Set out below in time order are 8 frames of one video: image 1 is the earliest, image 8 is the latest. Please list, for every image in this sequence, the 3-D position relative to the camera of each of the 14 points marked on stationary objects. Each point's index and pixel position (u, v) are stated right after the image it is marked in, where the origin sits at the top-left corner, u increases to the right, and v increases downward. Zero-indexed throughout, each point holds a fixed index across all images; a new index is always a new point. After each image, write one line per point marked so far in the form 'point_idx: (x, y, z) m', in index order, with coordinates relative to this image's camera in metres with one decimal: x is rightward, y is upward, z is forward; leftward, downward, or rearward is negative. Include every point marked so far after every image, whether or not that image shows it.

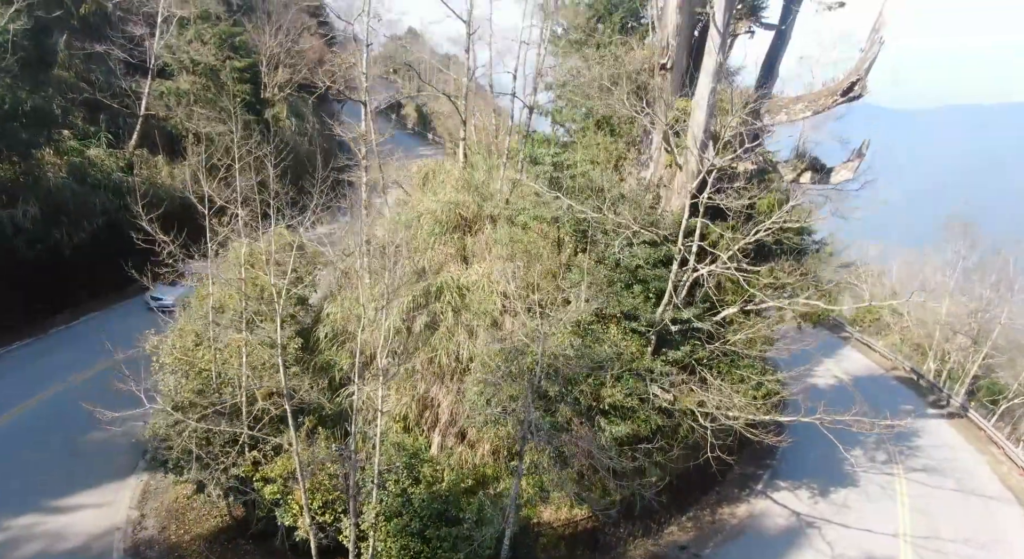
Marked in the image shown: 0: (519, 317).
0: (+0.1, -0.5, +11.0) m
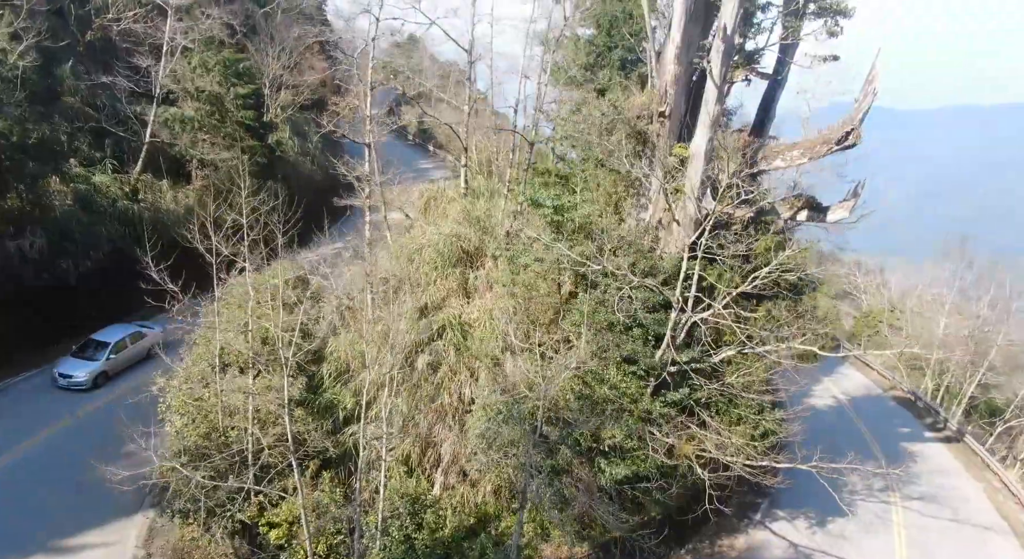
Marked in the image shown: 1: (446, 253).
0: (+0.1, -1.2, +11.2) m
1: (-1.2, +0.6, +14.2) m
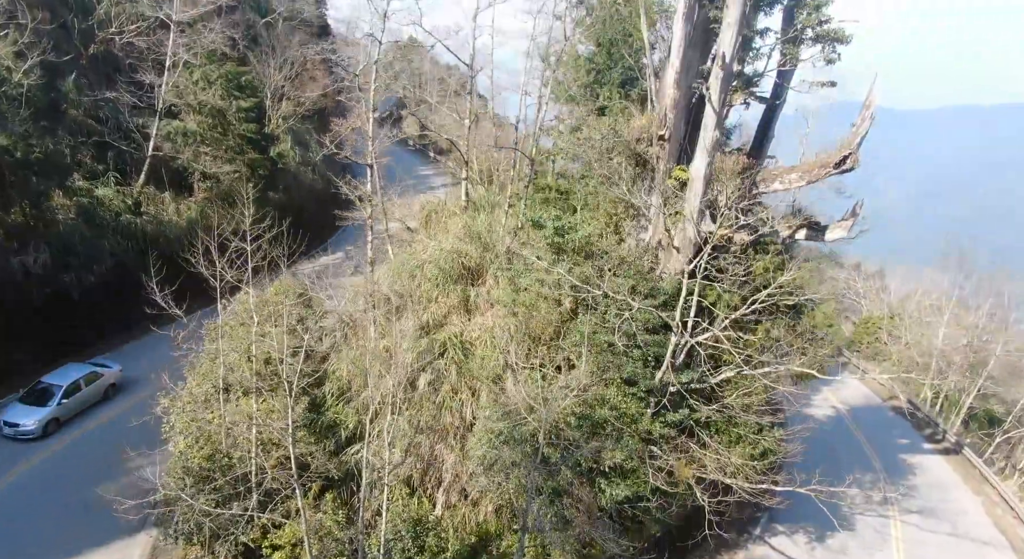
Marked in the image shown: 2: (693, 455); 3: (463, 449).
0: (+0.1, -1.5, +11.3) m
1: (-1.2, +0.3, +14.3) m
2: (+2.6, -2.5, +11.4) m
3: (-0.7, -2.6, +11.8) m
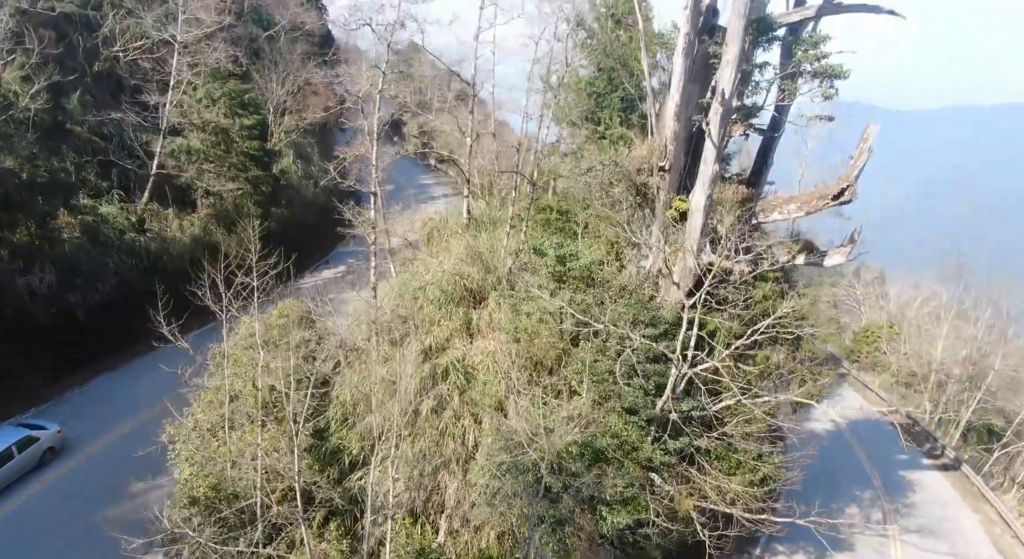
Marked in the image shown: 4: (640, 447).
0: (+0.2, -1.9, +11.5) m
1: (-1.2, -0.2, +14.5) m
2: (+2.7, -3.0, +11.5) m
3: (-0.7, -3.0, +11.9) m
4: (+1.9, -2.4, +11.3) m
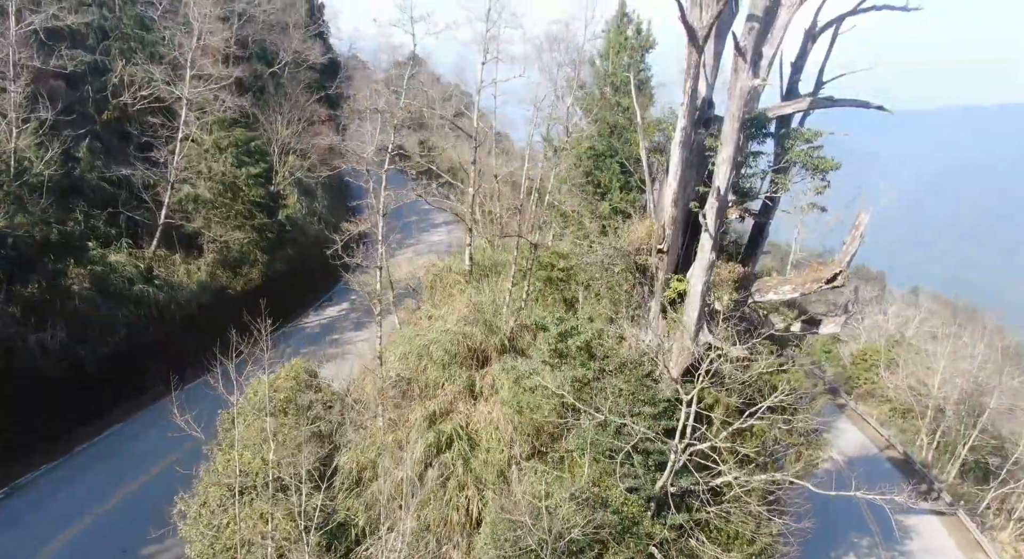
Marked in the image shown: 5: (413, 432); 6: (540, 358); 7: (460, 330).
0: (+0.2, -3.0, +11.8) m
1: (-1.1, -1.4, +14.8) m
2: (+2.7, -4.1, +11.8) m
3: (-0.7, -4.1, +12.2) m
4: (+1.9, -3.6, +11.6) m
5: (-1.7, -2.7, +13.5) m
6: (+0.5, -1.2, +12.4) m
7: (-1.0, -1.0, +14.9) m
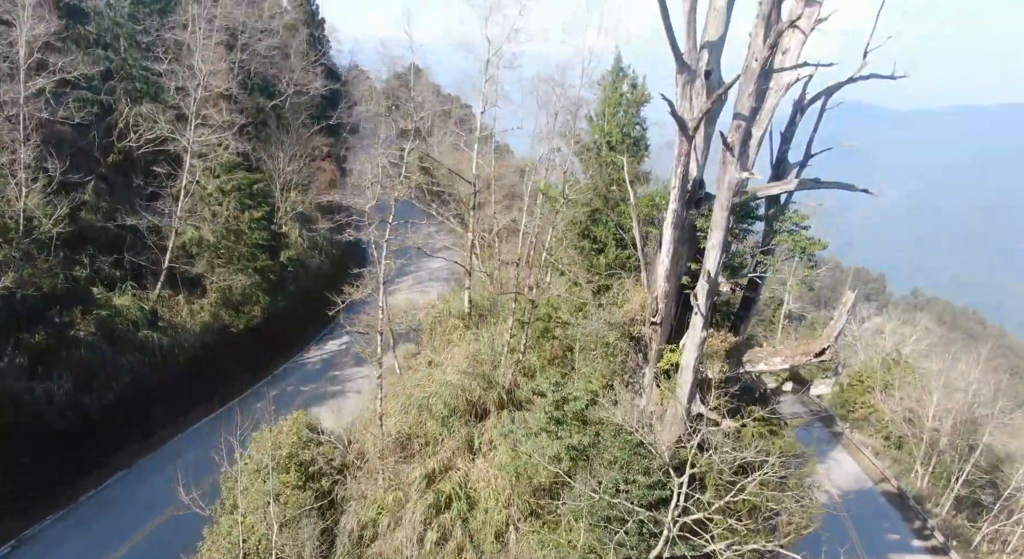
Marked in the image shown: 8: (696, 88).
0: (+0.2, -4.1, +12.1) m
1: (-1.1, -2.5, +15.1) m
2: (+2.7, -5.2, +12.1) m
3: (-0.7, -5.2, +12.5) m
4: (+1.9, -4.7, +11.9) m
5: (-1.8, -3.8, +13.8) m
6: (+0.4, -2.3, +12.7) m
7: (-1.0, -2.1, +15.2) m
8: (+2.5, +2.6, +10.7) m
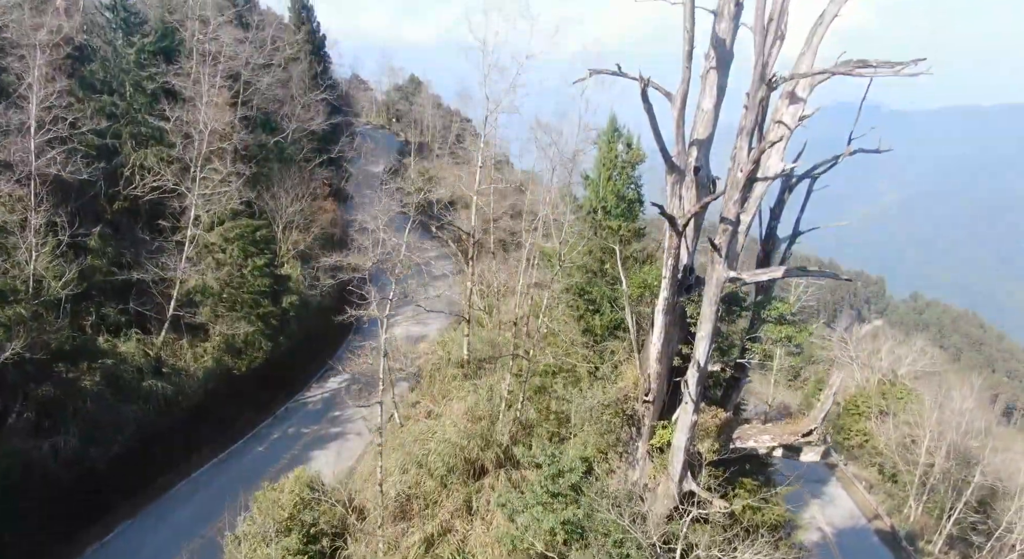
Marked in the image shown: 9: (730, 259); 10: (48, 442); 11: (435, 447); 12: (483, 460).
0: (+0.1, -5.4, +12.4) m
1: (-1.2, -3.8, +15.5) m
2: (+2.6, -6.5, +12.5) m
3: (-0.8, -6.5, +12.8) m
4: (+1.8, -5.9, +12.3) m
5: (-1.8, -5.0, +14.2) m
6: (+0.4, -3.6, +13.1) m
7: (-1.1, -3.4, +15.6) m
8: (+2.5, +1.3, +11.1) m
9: (+3.0, +0.3, +10.9) m
10: (-10.3, -3.6, +17.4) m
11: (-1.6, -3.6, +15.9) m
12: (-0.6, -3.7, +15.7) m
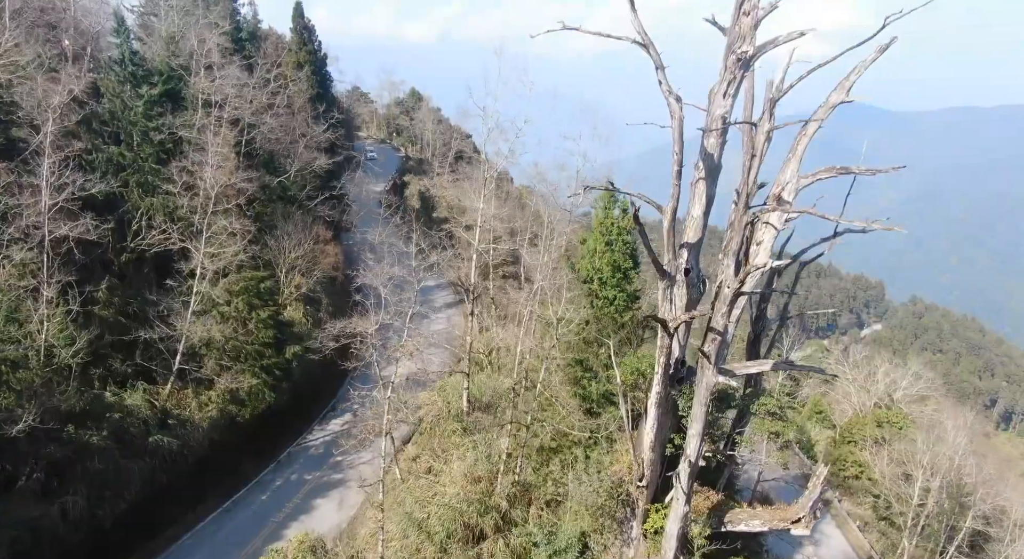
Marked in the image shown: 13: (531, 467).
0: (+0.1, -6.8, +12.8) m
1: (-1.2, -5.2, +15.9) m
2: (+2.6, -7.9, +12.9) m
3: (-0.8, -7.9, +13.2) m
4: (+1.8, -7.4, +12.7) m
5: (-1.9, -6.5, +14.6) m
6: (+0.3, -5.0, +13.5) m
7: (-1.1, -4.9, +16.0) m
8: (+2.4, -0.1, +11.6) m
9: (+3.0, -1.1, +11.4) m
10: (-10.3, -5.1, +17.8) m
11: (-1.6, -5.0, +16.3) m
12: (-0.6, -5.2, +16.1) m
13: (+0.3, -4.2, +17.0) m
